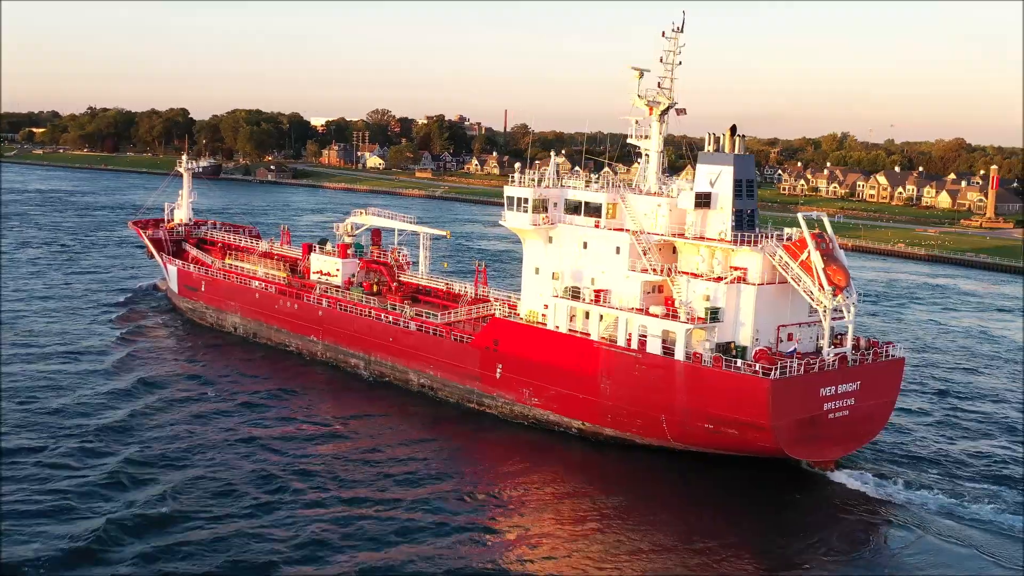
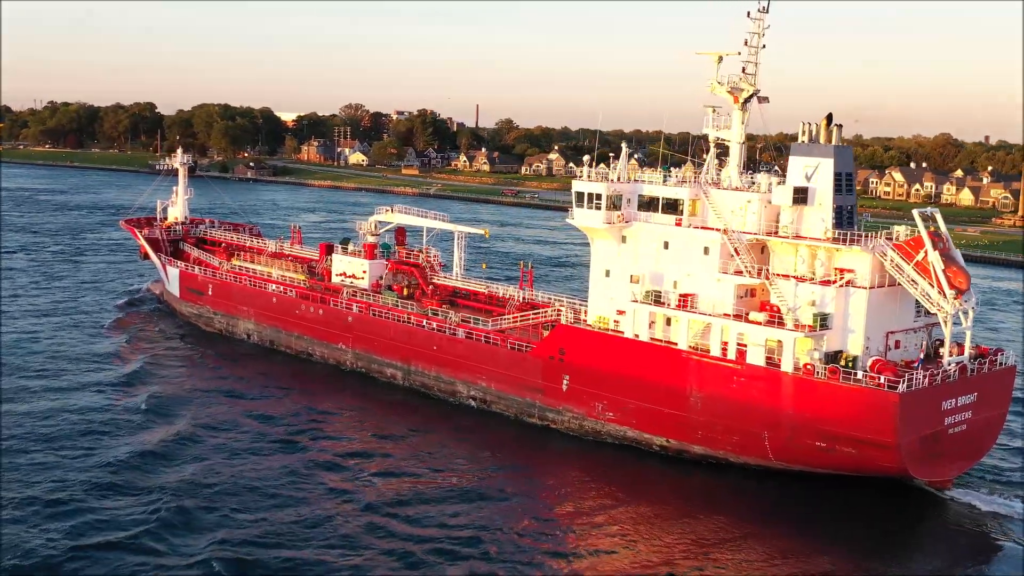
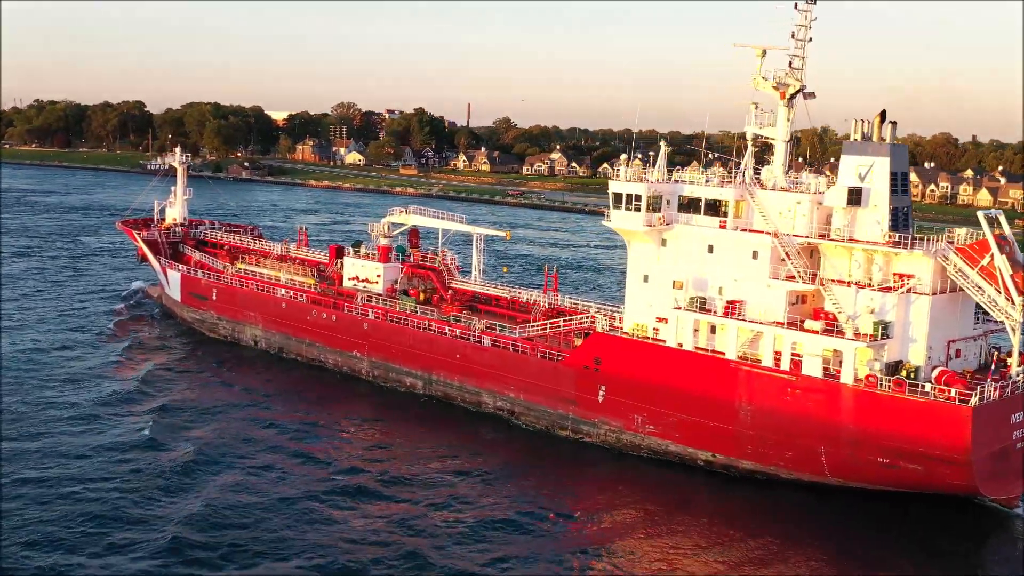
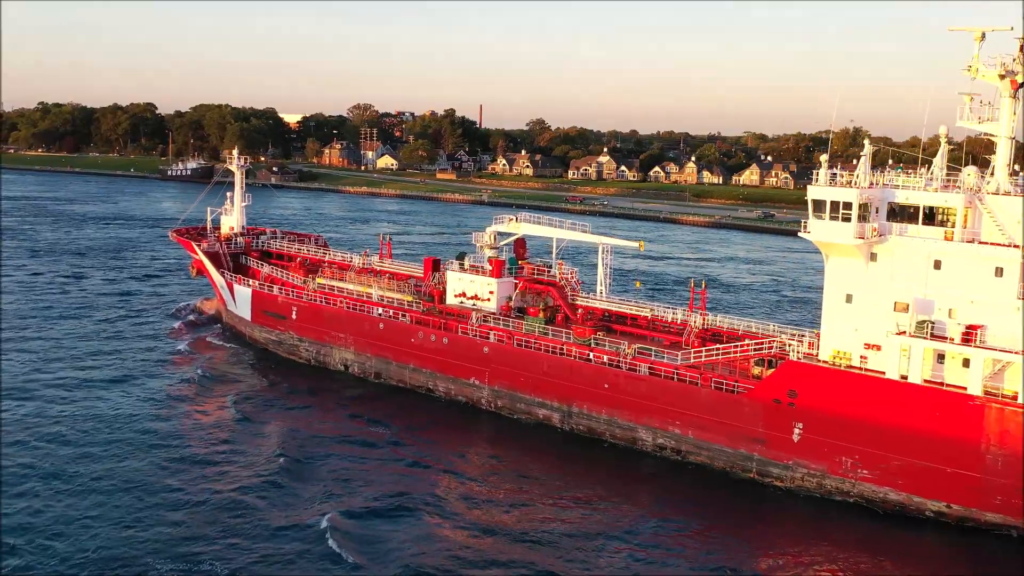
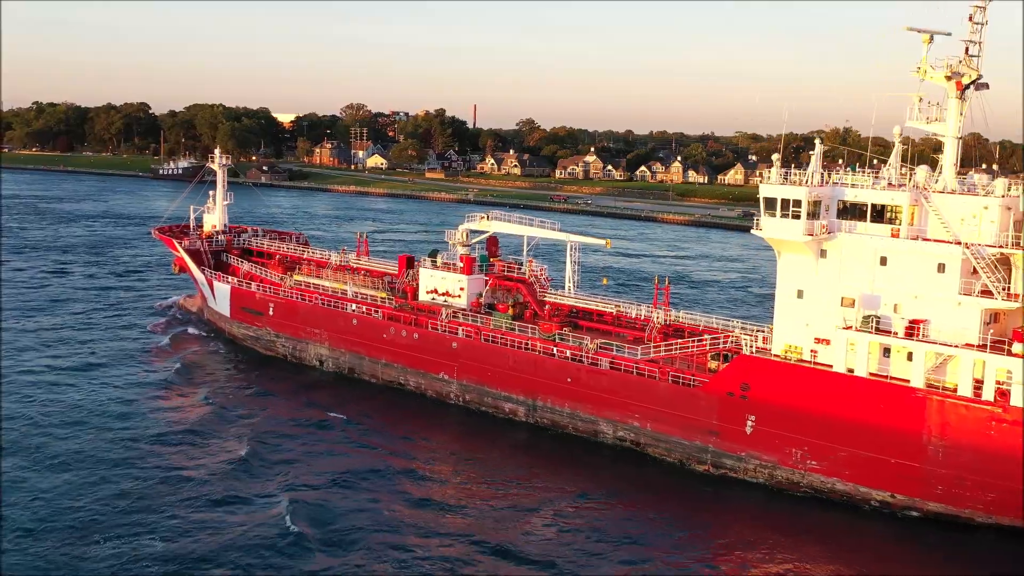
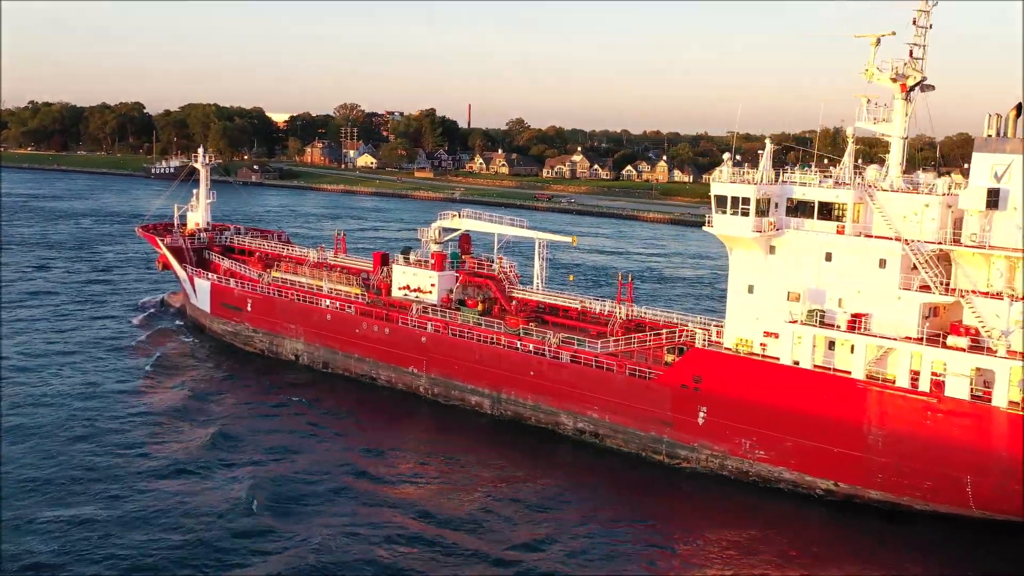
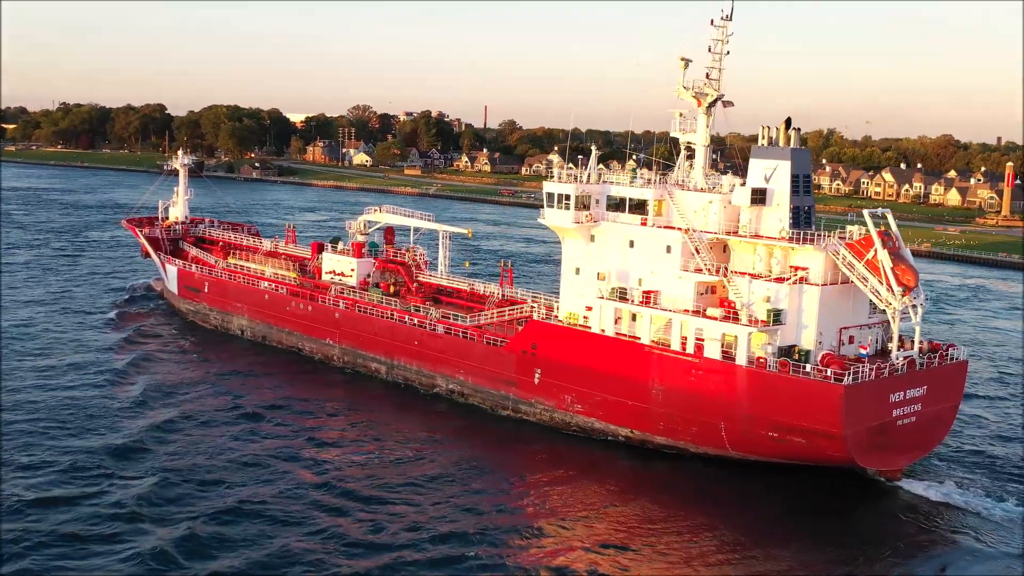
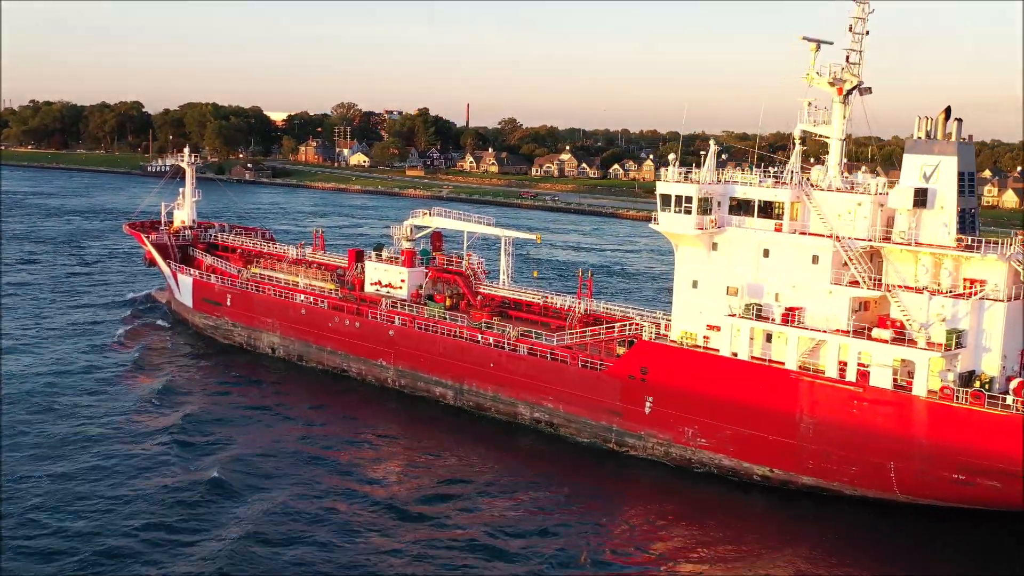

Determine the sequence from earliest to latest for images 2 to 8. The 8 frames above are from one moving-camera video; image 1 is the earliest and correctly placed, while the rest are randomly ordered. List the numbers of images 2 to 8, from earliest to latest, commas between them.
7, 2, 3, 8, 6, 5, 4
